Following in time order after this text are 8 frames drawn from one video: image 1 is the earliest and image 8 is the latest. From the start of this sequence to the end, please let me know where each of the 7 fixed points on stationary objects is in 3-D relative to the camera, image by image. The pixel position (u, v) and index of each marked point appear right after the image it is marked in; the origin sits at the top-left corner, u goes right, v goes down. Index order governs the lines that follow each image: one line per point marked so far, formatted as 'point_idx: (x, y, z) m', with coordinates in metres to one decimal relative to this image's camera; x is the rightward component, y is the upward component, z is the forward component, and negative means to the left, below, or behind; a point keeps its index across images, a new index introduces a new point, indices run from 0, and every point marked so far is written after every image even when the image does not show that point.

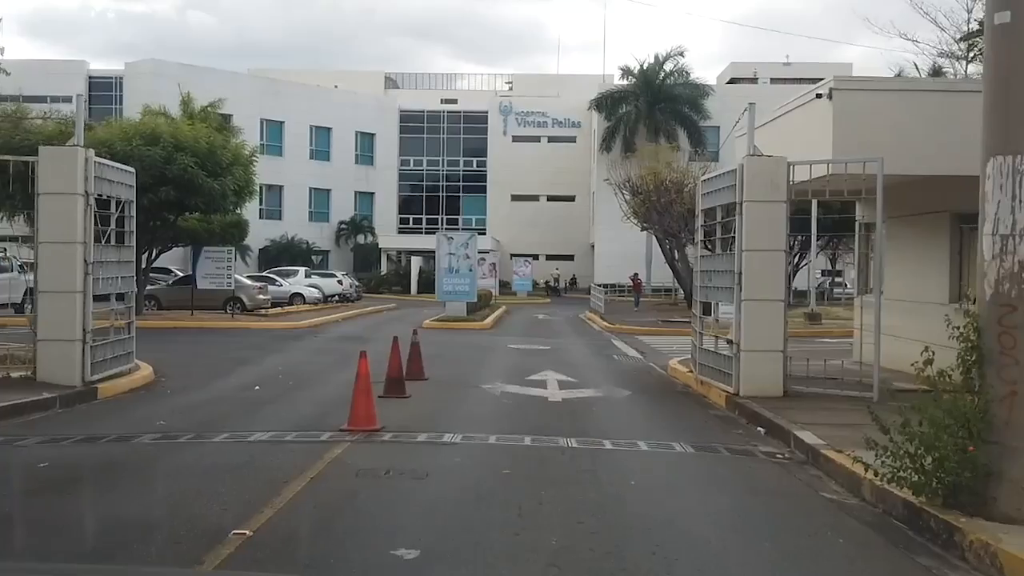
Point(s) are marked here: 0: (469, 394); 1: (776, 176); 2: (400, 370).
0: (-0.7, -1.6, +13.6) m
1: (+3.5, +1.5, +12.2) m
2: (-1.6, -1.1, +12.8) m
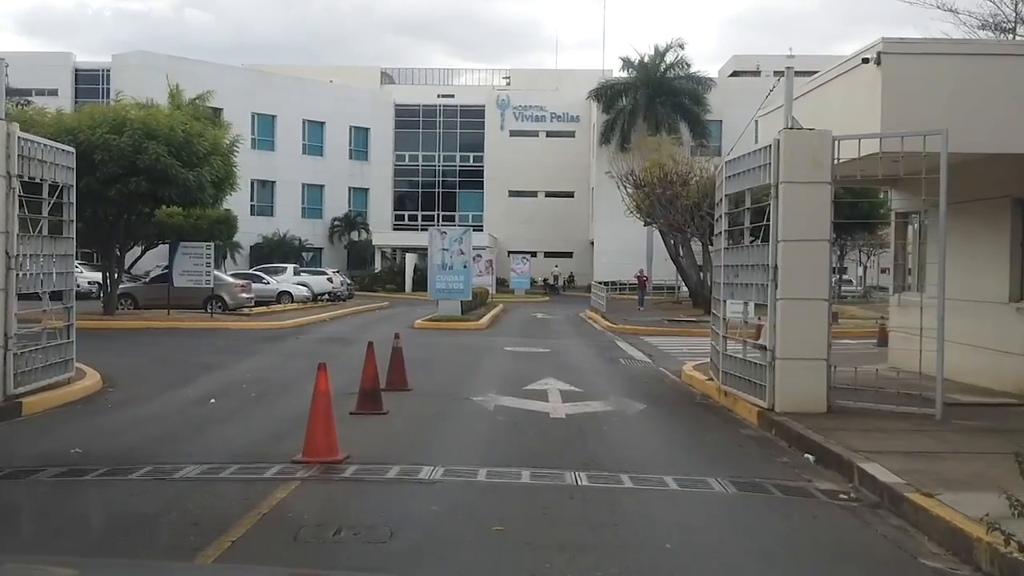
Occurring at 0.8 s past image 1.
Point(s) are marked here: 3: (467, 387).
0: (-0.7, -1.5, +11.7) m
1: (+3.4, +1.5, +10.4) m
2: (-1.6, -1.1, +10.9) m
3: (-0.8, -1.6, +14.9) m
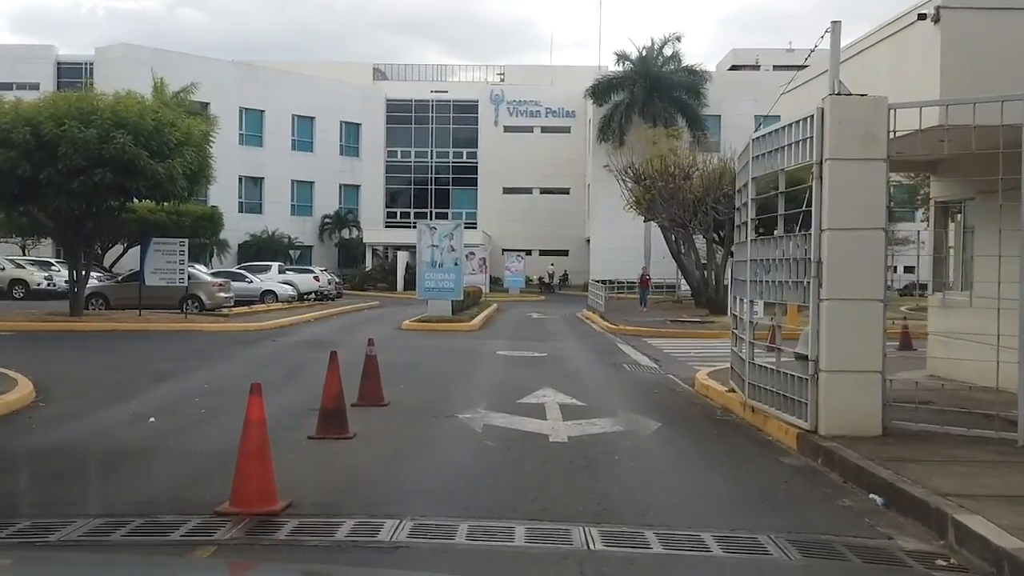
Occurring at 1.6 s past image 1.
0: (-0.8, -1.5, +10.0) m
1: (+3.4, +1.5, +8.6) m
2: (-1.7, -1.1, +9.2) m
3: (-0.9, -1.6, +13.1) m
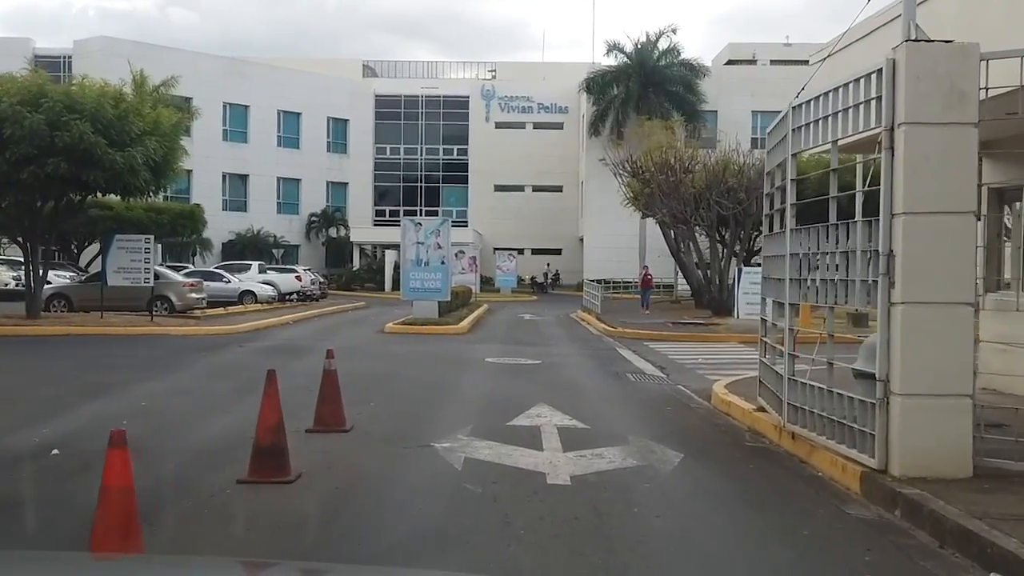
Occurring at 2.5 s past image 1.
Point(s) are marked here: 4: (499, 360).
0: (-0.9, -1.5, +8.1) m
1: (+3.3, +1.5, +6.8) m
2: (-1.8, -1.1, +7.3) m
3: (-1.0, -1.6, +11.2) m
4: (-0.3, -1.5, +18.6) m
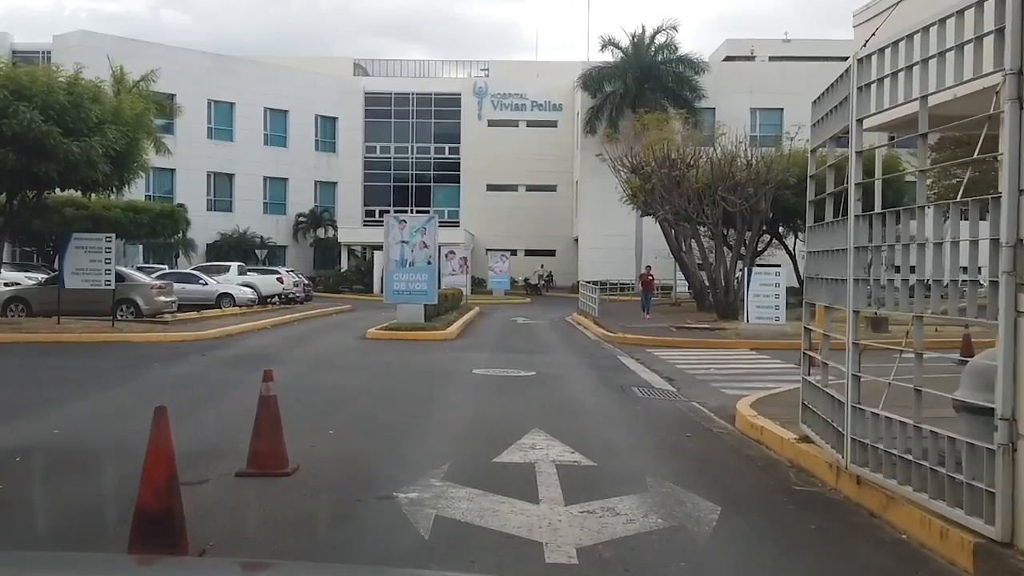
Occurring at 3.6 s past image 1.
0: (-1.0, -1.5, +6.1) m
1: (+3.2, +1.5, +4.8) m
2: (-1.9, -1.1, +5.3) m
3: (-1.1, -1.6, +9.3) m
4: (-0.4, -1.5, +16.7) m
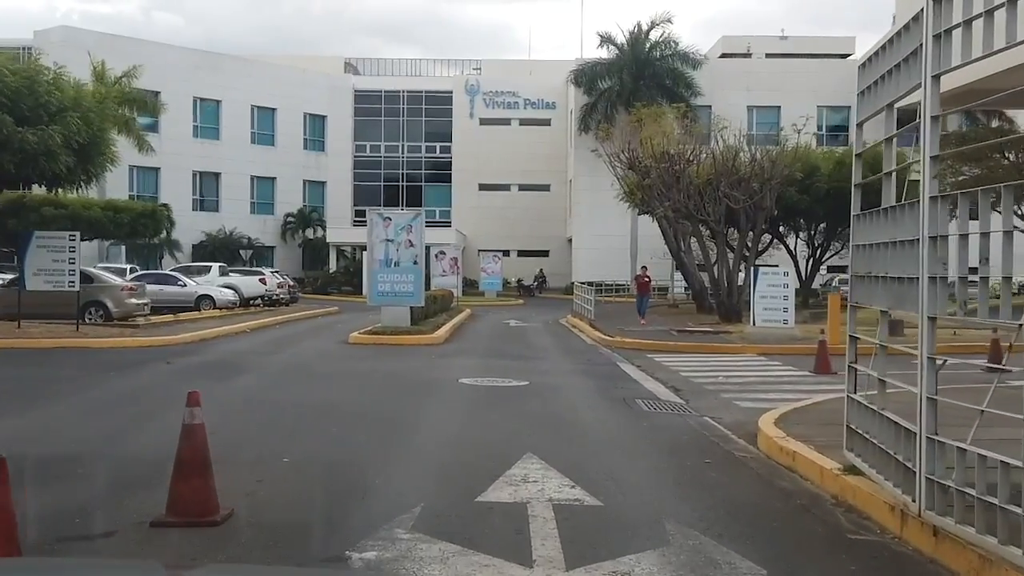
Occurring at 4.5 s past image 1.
0: (-1.1, -1.5, +4.7) m
1: (+3.1, +1.5, +3.4) m
2: (-1.9, -1.1, +3.8) m
3: (-1.2, -1.6, +7.8) m
4: (-0.6, -1.5, +15.3) m
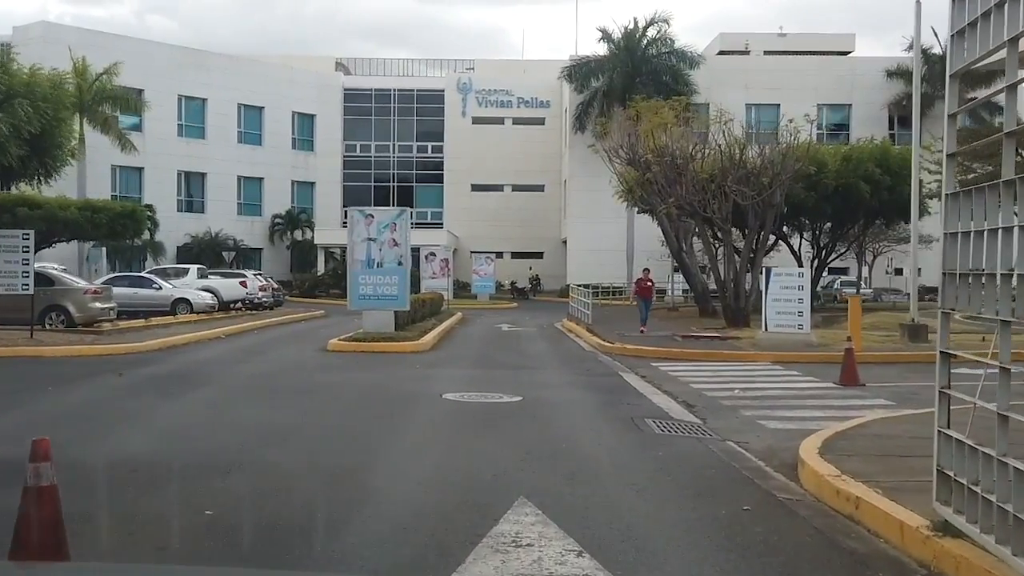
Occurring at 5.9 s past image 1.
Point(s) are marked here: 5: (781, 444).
0: (-1.1, -1.6, +2.9) m
1: (+3.0, +1.5, +1.7) m
2: (-2.0, -1.1, +2.1) m
3: (-1.3, -1.6, +6.1) m
4: (-0.7, -1.6, +13.5) m
5: (+2.8, -1.6, +9.6) m
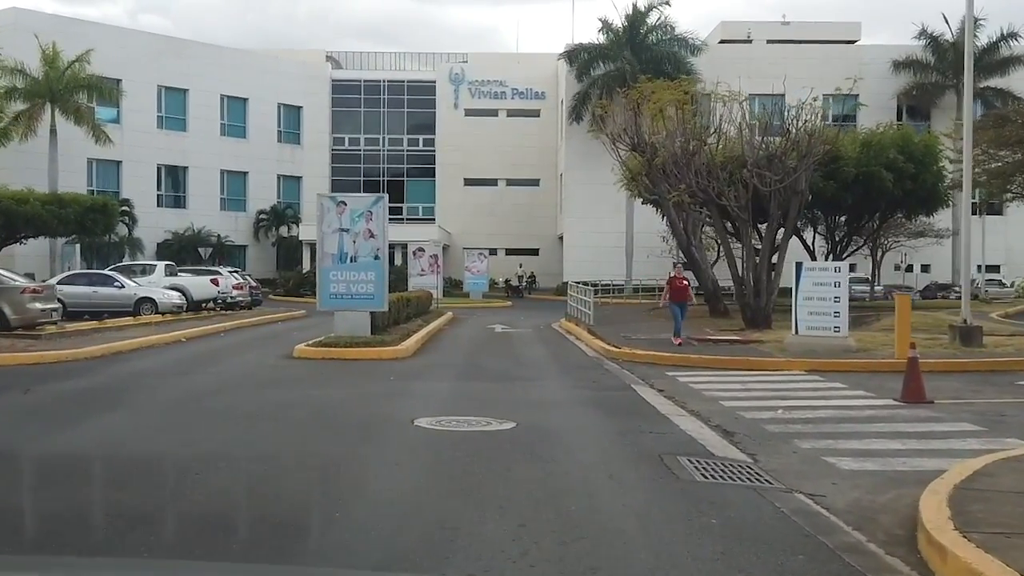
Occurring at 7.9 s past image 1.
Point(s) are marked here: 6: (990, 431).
0: (-1.2, -1.5, +0.2) m
1: (+3.0, +1.5, -0.9) m
2: (-2.0, -1.1, -0.6) m
3: (-1.3, -1.6, +3.4) m
4: (-0.8, -1.5, +10.8) m
5: (+2.7, -1.5, +6.9) m
6: (+5.2, -1.5, +10.0) m
